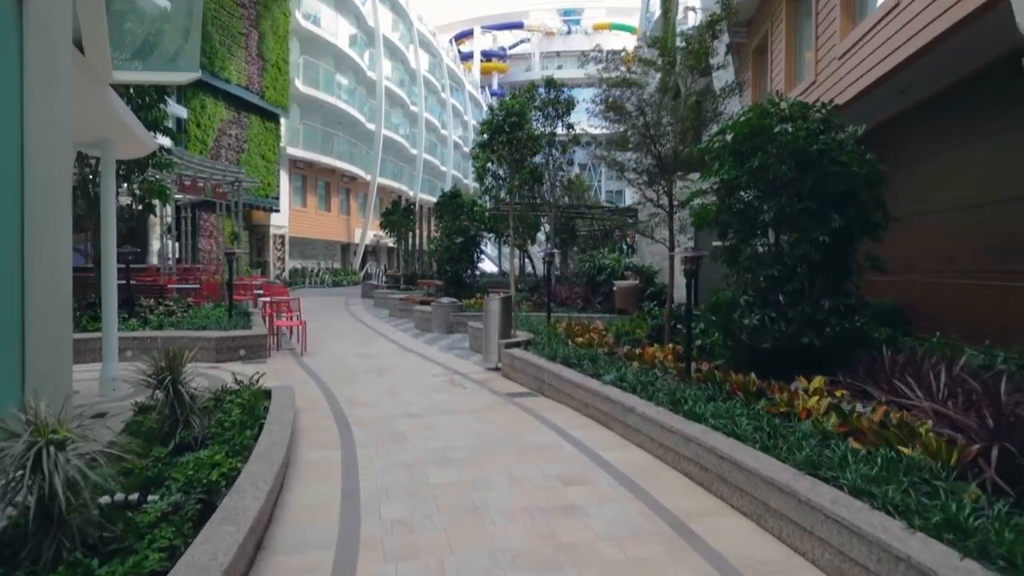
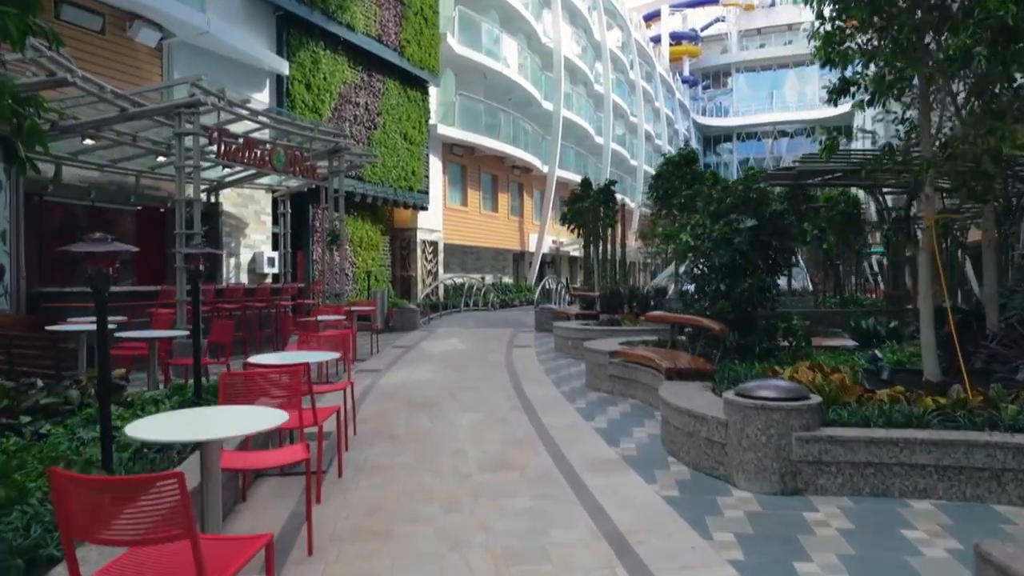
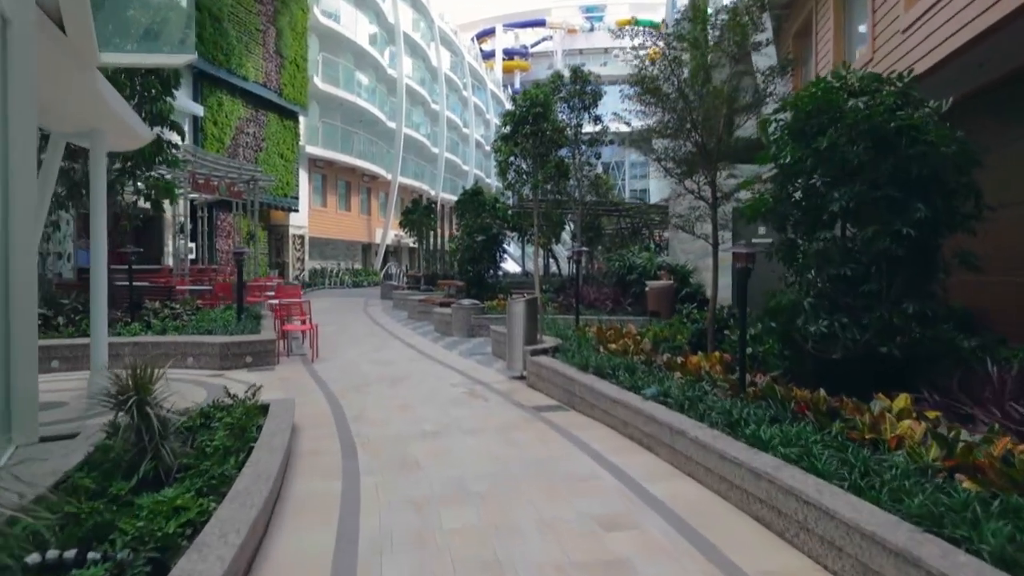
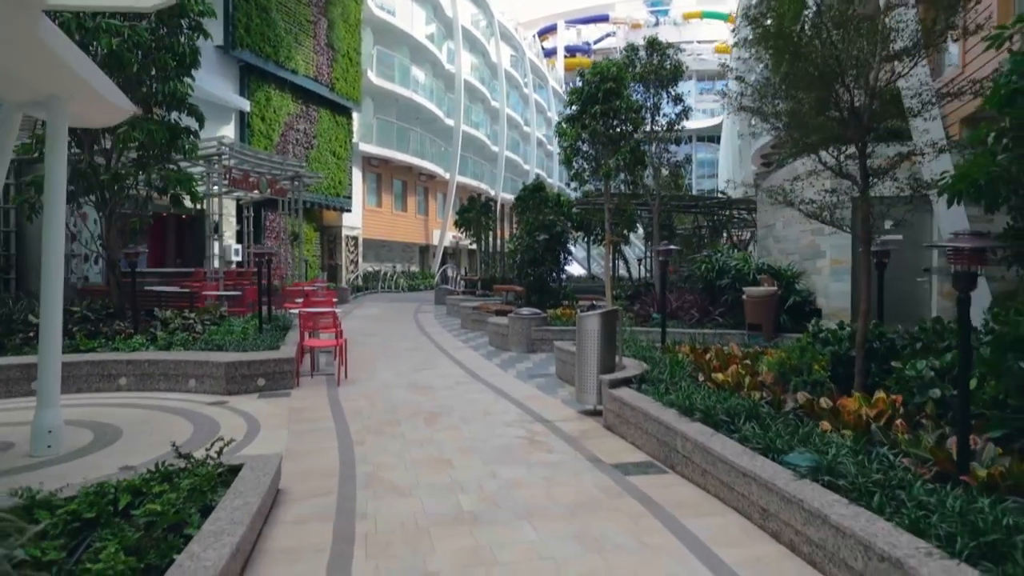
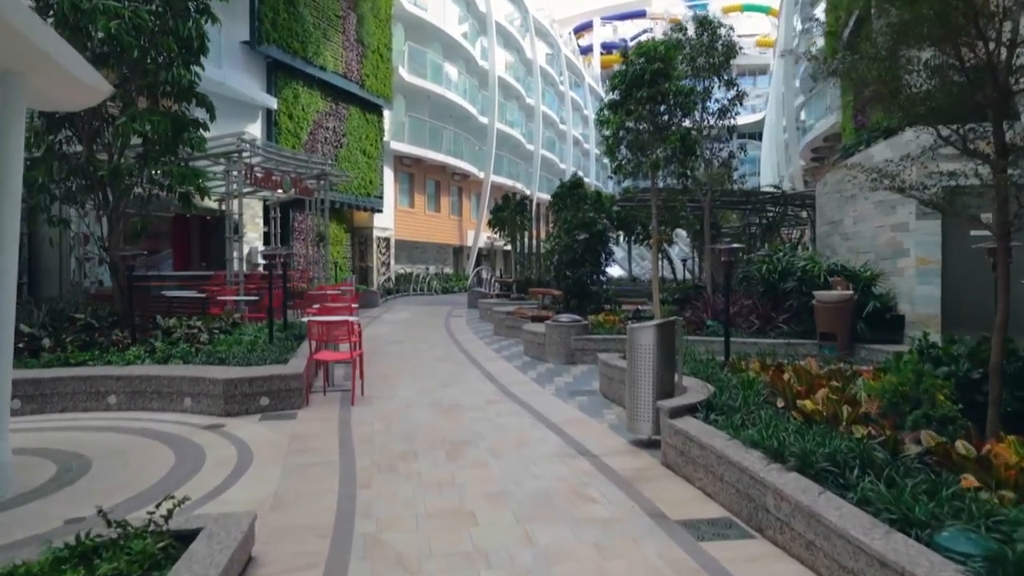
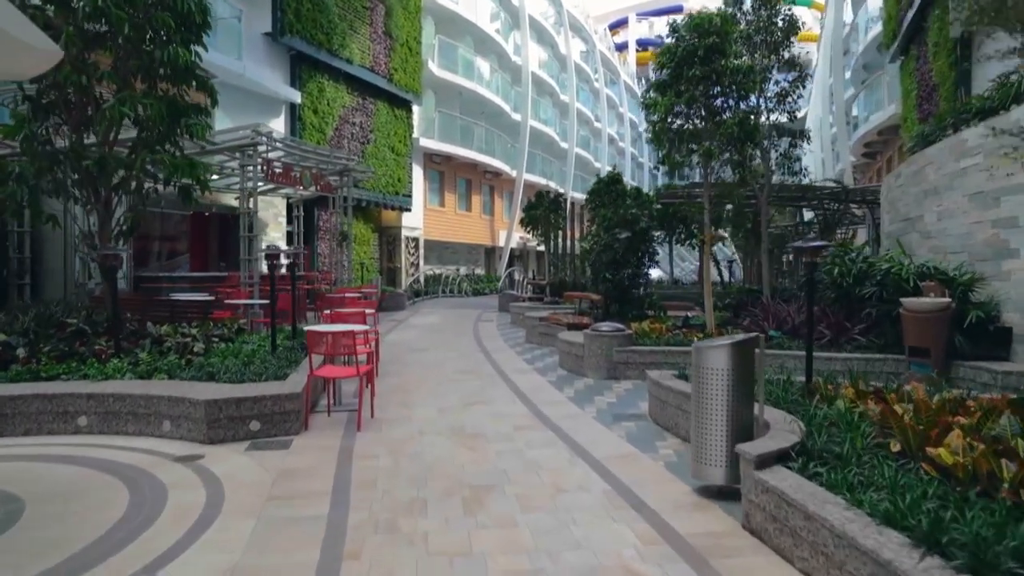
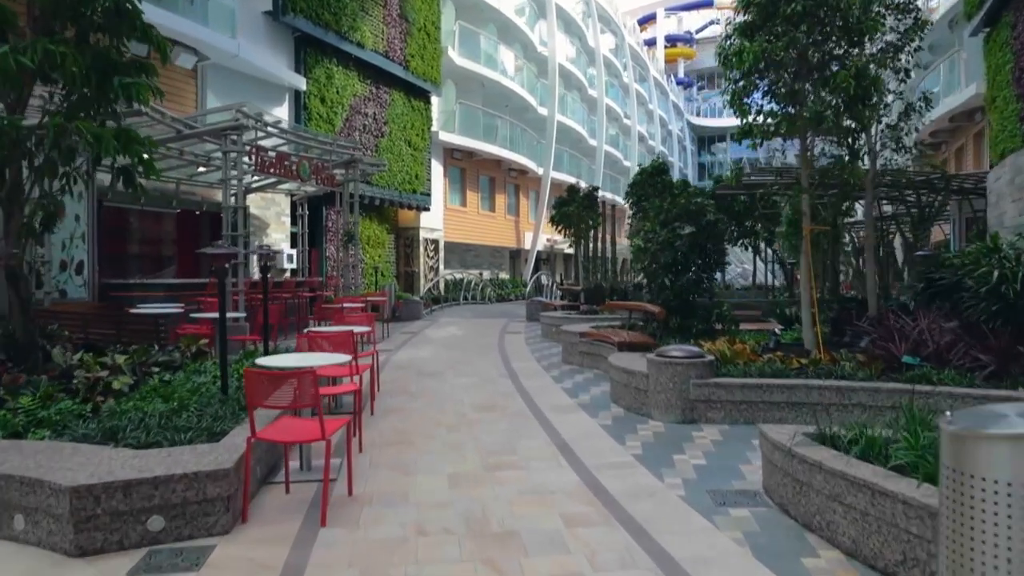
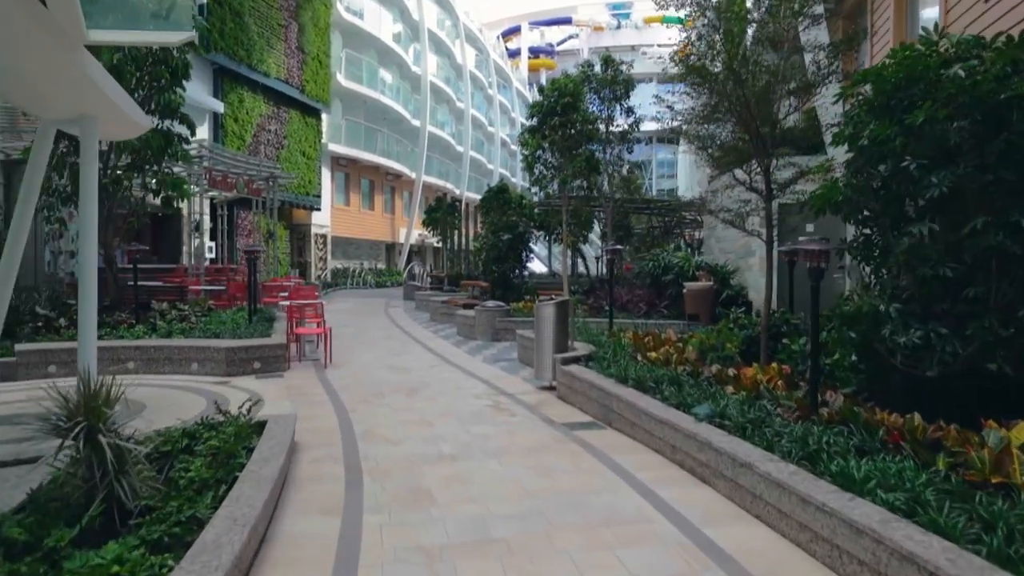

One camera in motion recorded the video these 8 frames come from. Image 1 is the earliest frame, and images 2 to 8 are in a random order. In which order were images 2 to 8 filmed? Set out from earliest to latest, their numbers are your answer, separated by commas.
3, 8, 4, 5, 6, 7, 2
